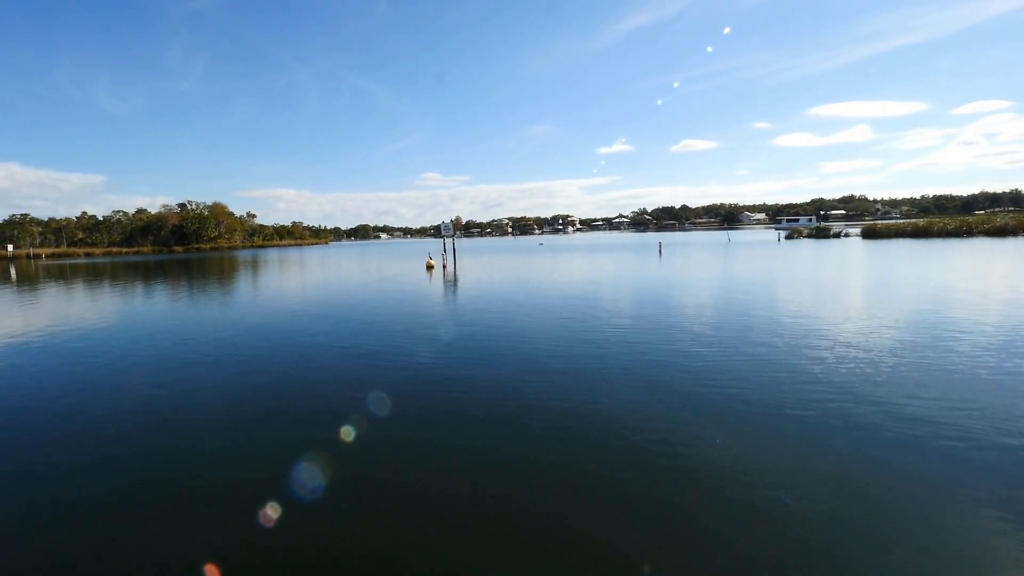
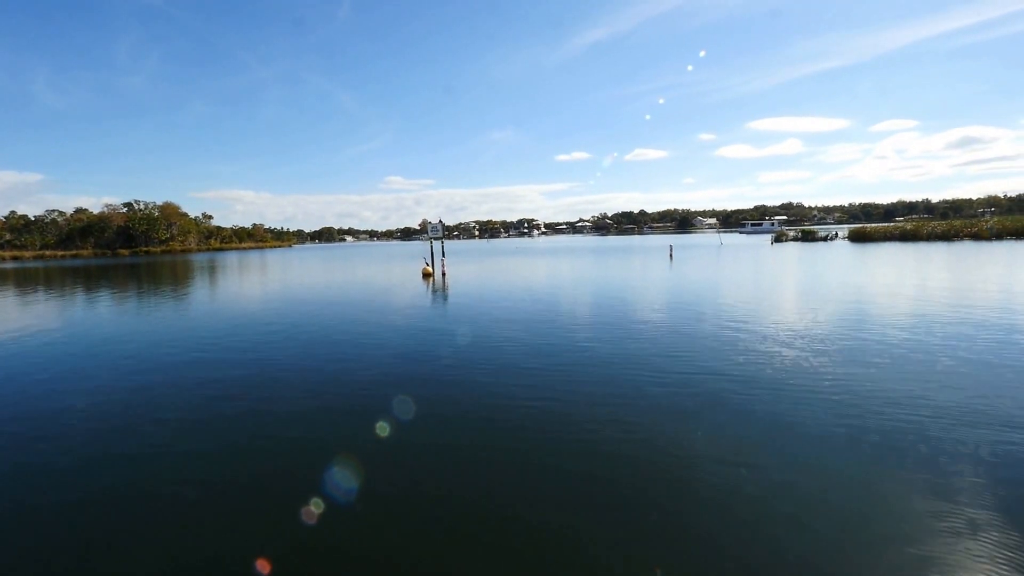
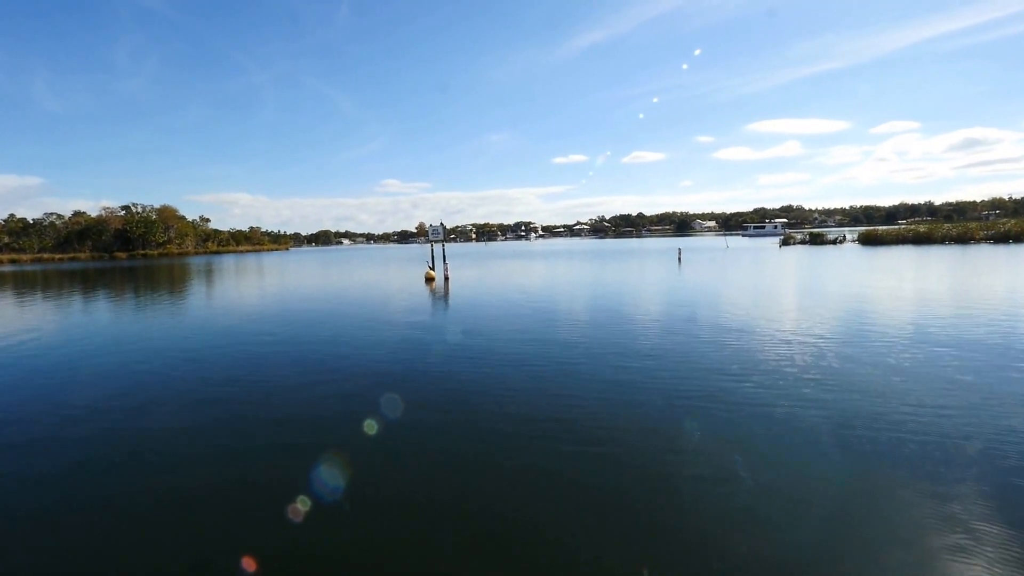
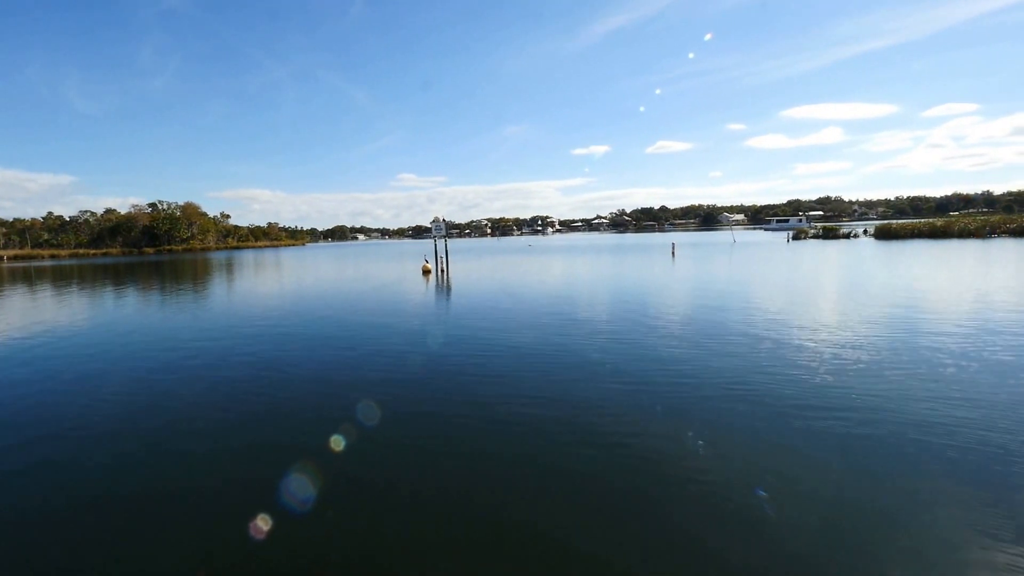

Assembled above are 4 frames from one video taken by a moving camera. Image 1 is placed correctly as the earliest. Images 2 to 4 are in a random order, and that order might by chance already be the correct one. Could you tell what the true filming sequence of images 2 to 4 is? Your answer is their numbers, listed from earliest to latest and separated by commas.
4, 2, 3
